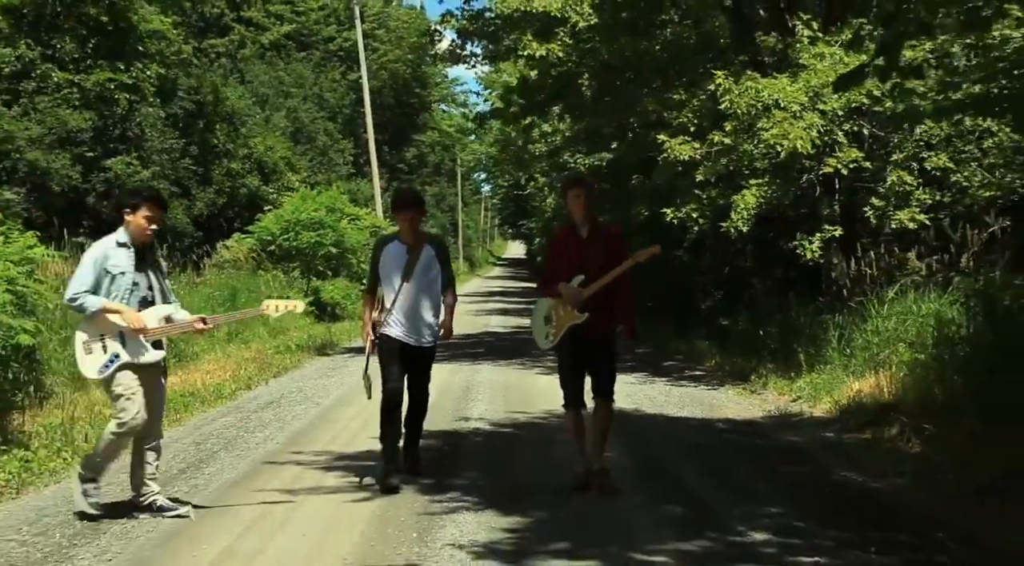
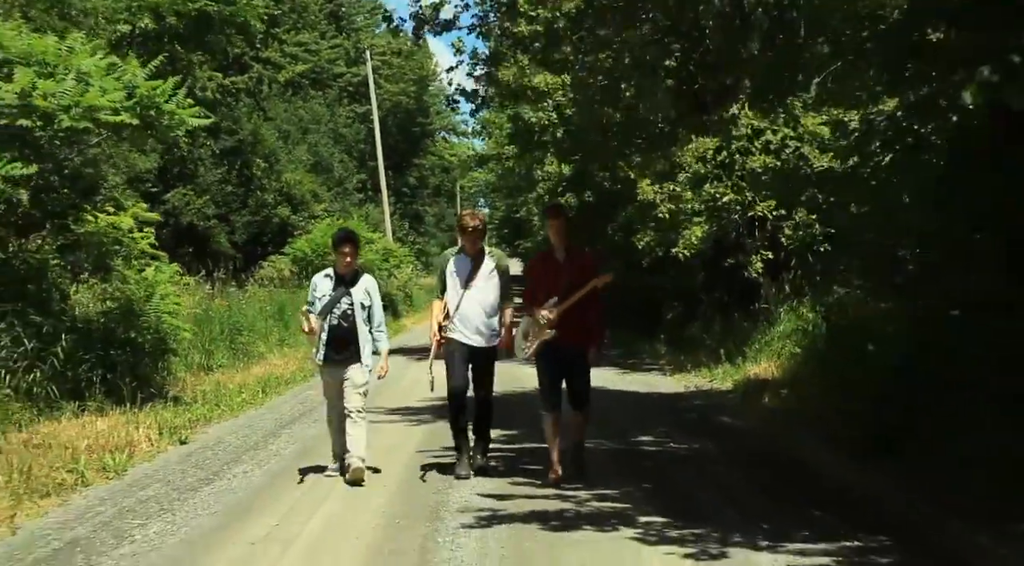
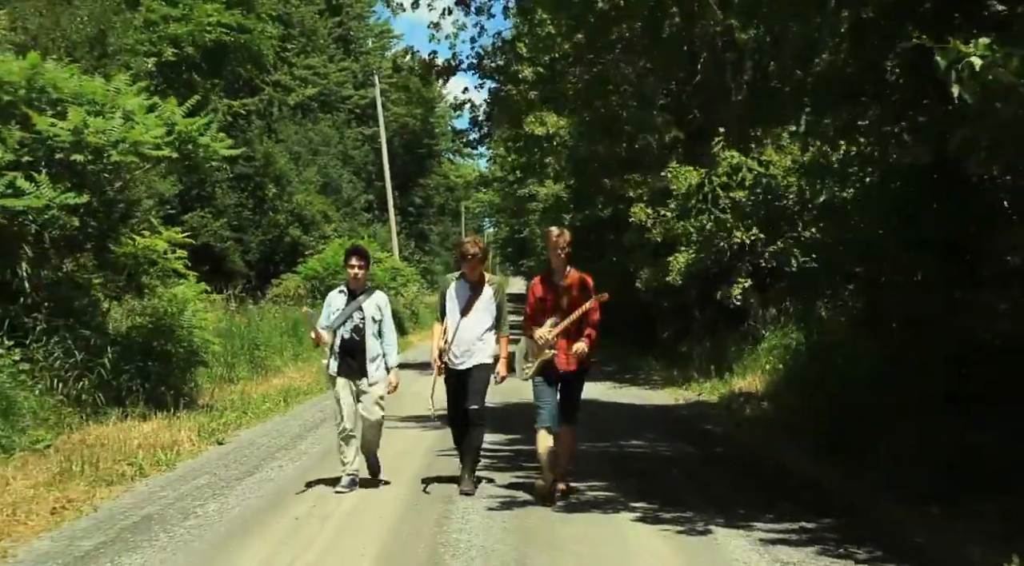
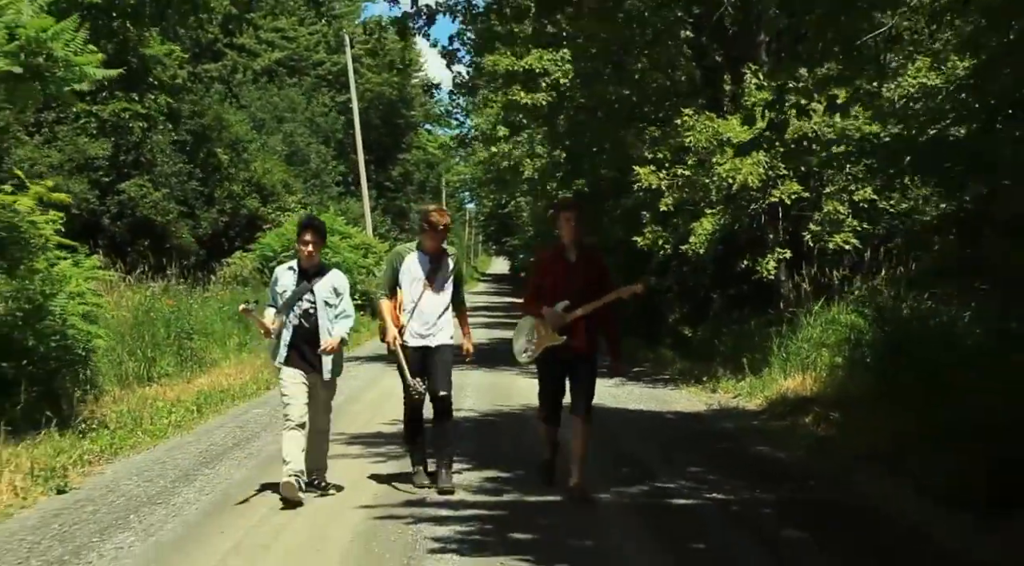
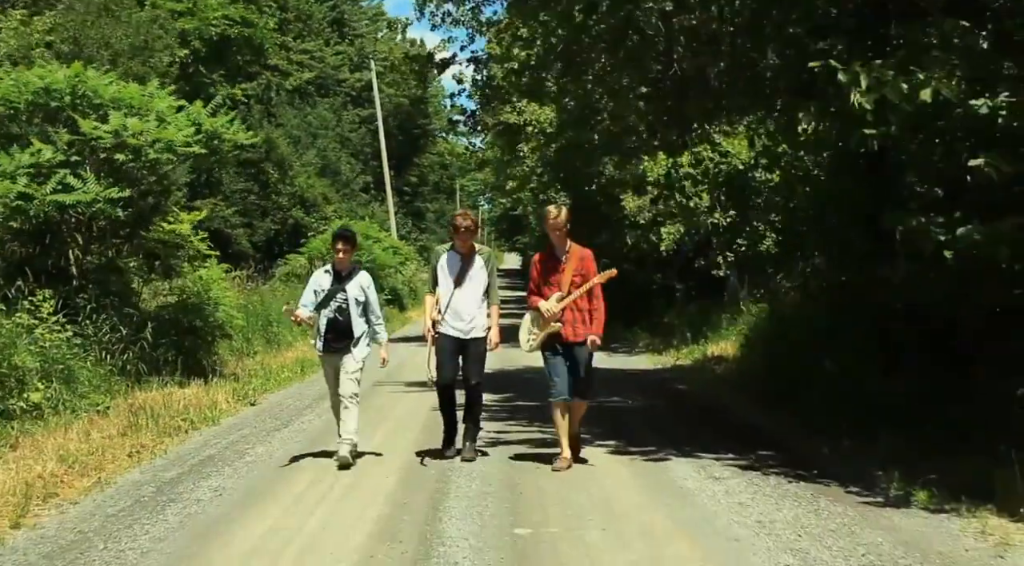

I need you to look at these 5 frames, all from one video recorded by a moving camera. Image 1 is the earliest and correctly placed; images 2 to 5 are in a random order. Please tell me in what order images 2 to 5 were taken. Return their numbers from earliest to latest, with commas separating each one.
4, 2, 3, 5
